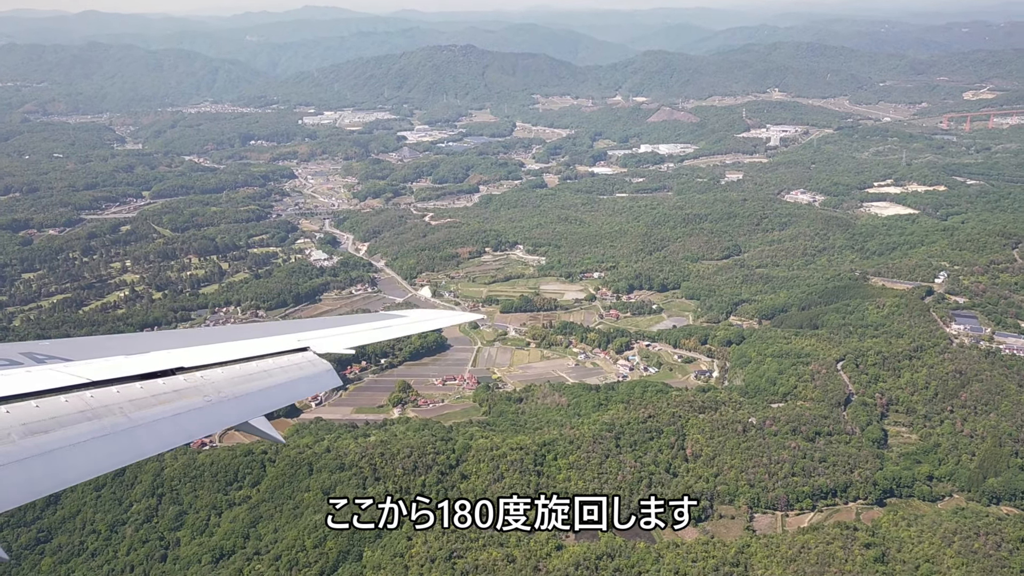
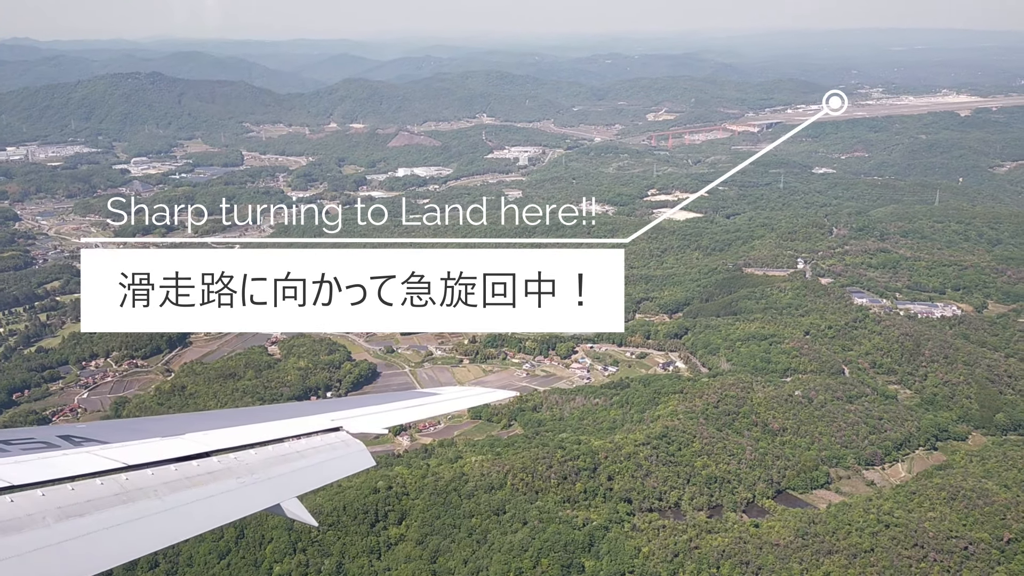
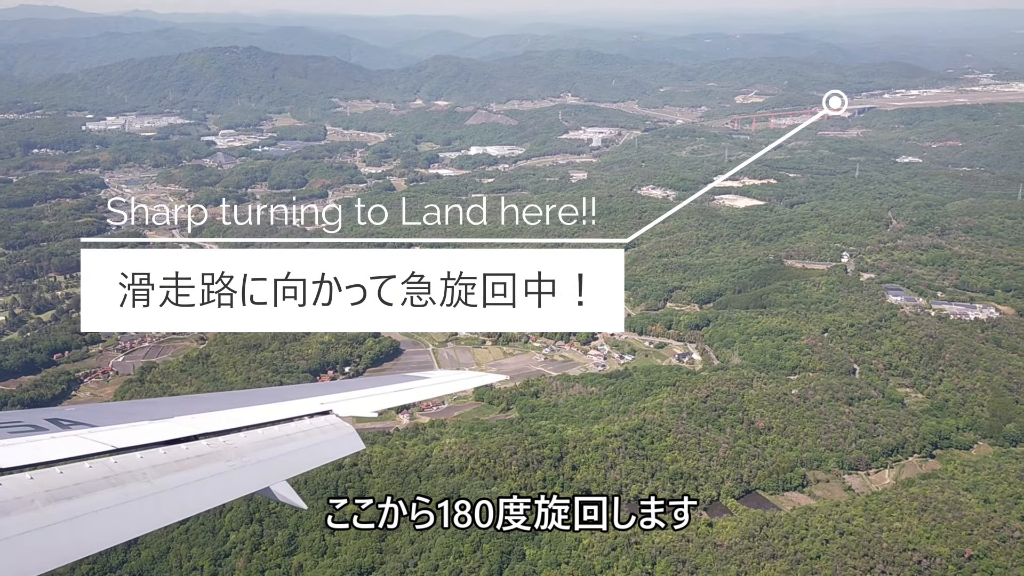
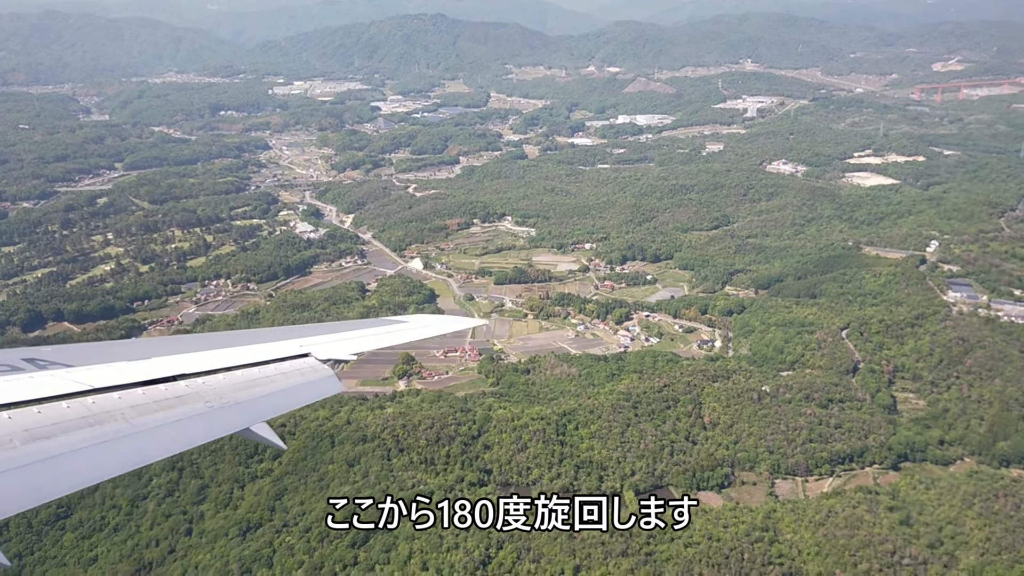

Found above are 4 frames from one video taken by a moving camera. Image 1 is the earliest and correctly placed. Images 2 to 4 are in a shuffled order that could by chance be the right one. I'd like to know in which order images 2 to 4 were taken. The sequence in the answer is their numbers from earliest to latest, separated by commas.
4, 3, 2
